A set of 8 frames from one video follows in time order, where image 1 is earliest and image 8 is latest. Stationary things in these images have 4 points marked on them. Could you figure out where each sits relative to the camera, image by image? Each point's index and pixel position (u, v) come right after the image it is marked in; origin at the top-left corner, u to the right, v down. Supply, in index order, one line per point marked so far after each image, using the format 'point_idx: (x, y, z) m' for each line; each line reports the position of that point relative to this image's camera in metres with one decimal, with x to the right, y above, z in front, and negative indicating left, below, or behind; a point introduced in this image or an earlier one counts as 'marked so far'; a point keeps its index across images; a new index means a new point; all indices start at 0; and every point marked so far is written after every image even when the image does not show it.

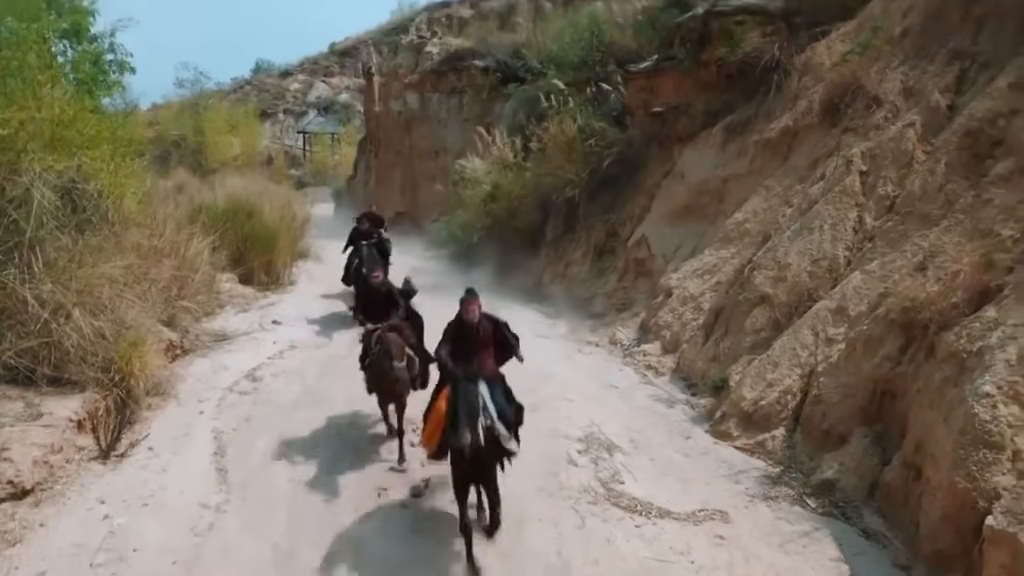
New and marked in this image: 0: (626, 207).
0: (+1.6, +1.2, +10.4) m
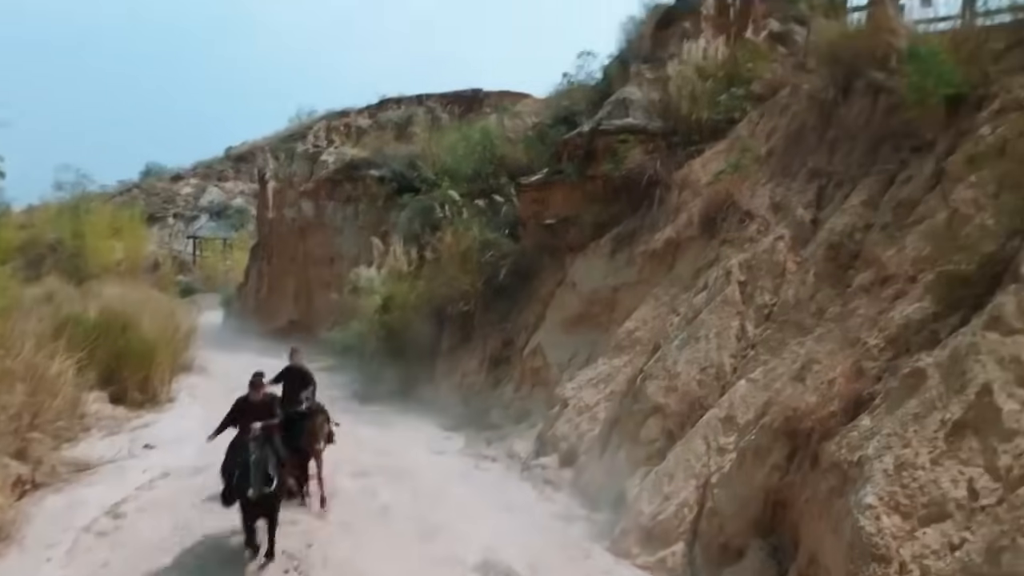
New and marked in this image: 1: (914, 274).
0: (+0.1, -0.4, +10.4) m
1: (+3.1, +0.1, +5.5) m
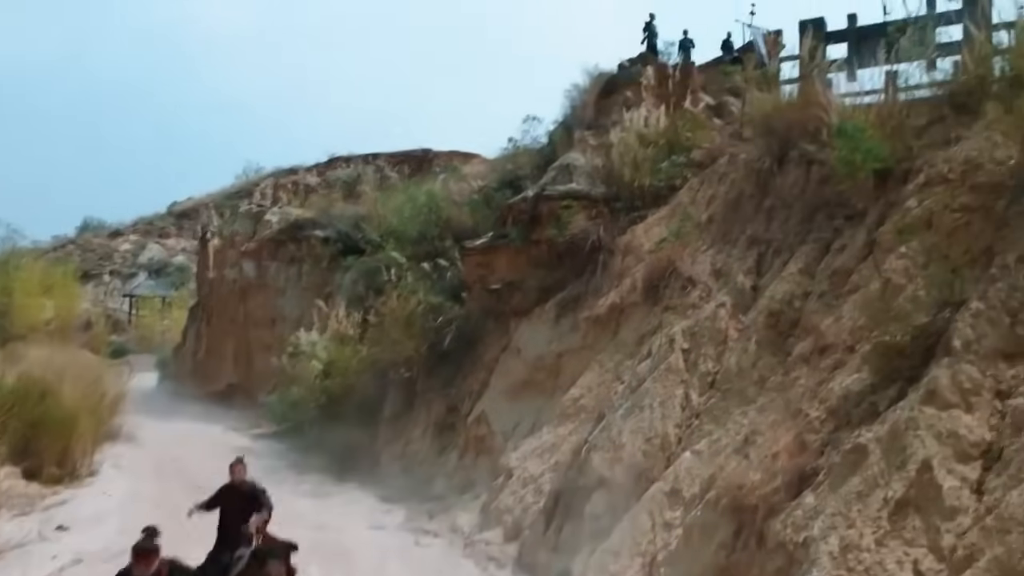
0: (-0.6, -1.3, +10.2) m
1: (+2.6, -0.4, +5.6) m
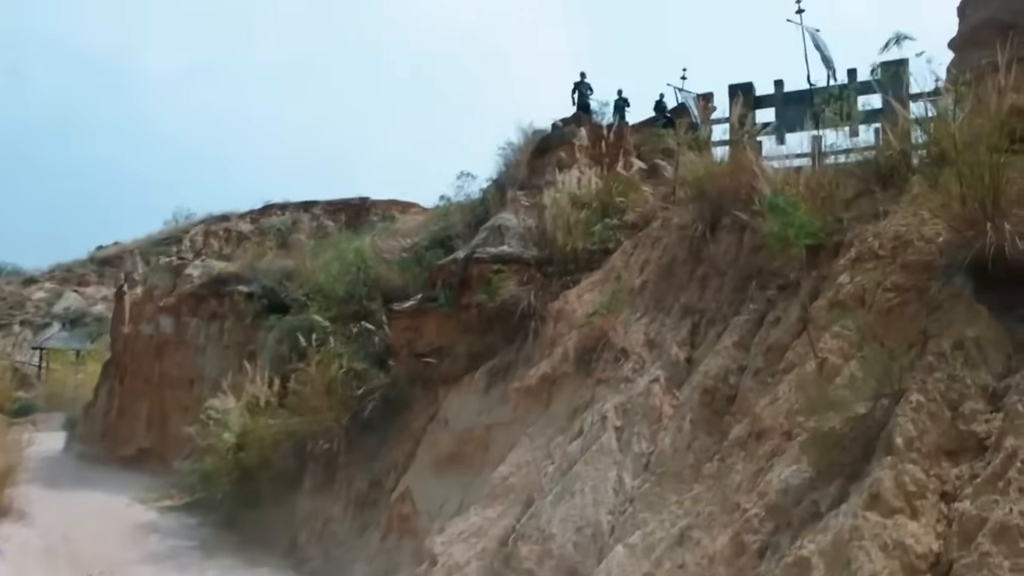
0: (-1.6, -2.2, +9.6) m
1: (+2.0, -1.0, +5.3) m
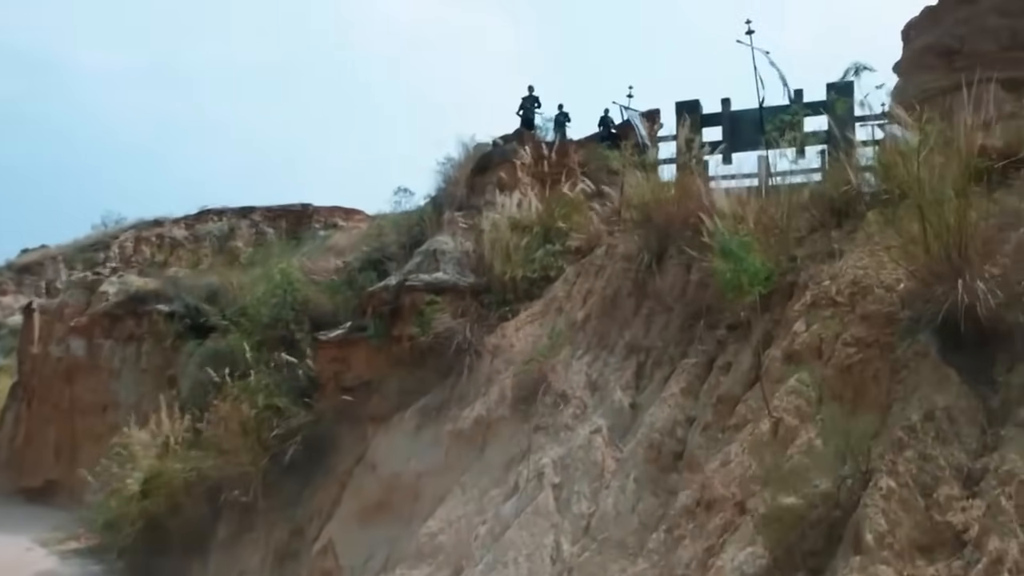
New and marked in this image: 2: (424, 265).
0: (-2.4, -2.6, +8.8) m
1: (+1.5, -1.4, +4.8) m
2: (-1.2, +0.3, +9.7) m
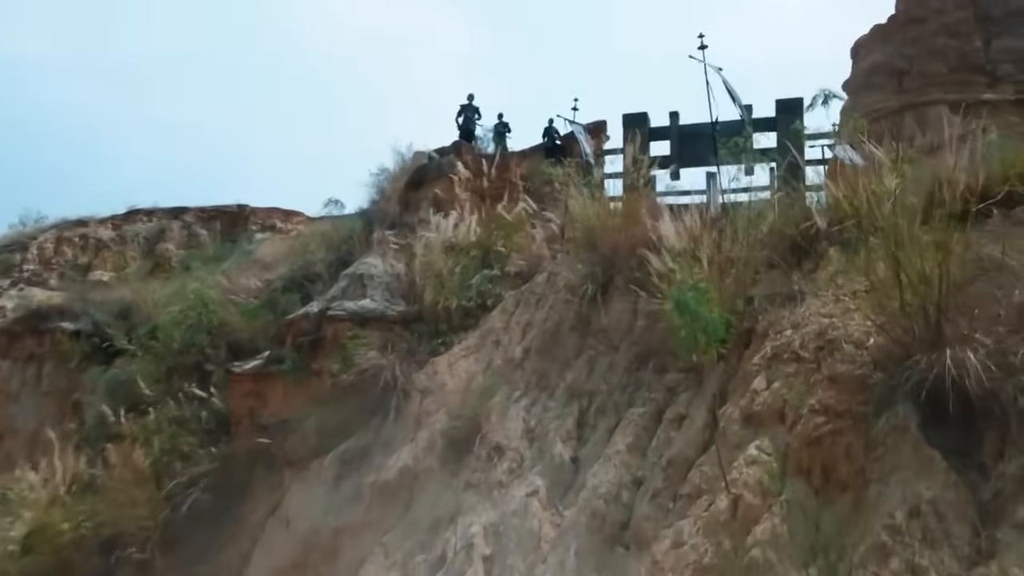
0: (-3.2, -2.9, +7.9) m
1: (+1.0, -1.7, +4.1) m
2: (-2.0, 0.0, +8.9) m
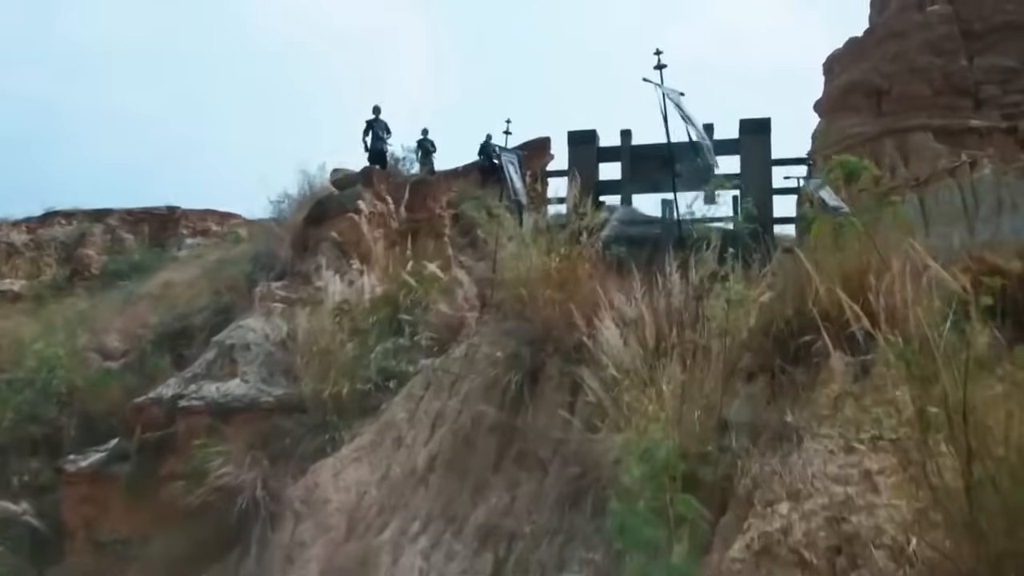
0: (-4.0, -3.6, +6.0) m
1: (+0.5, -2.5, +2.5) m
2: (-2.8, -0.7, +7.0) m
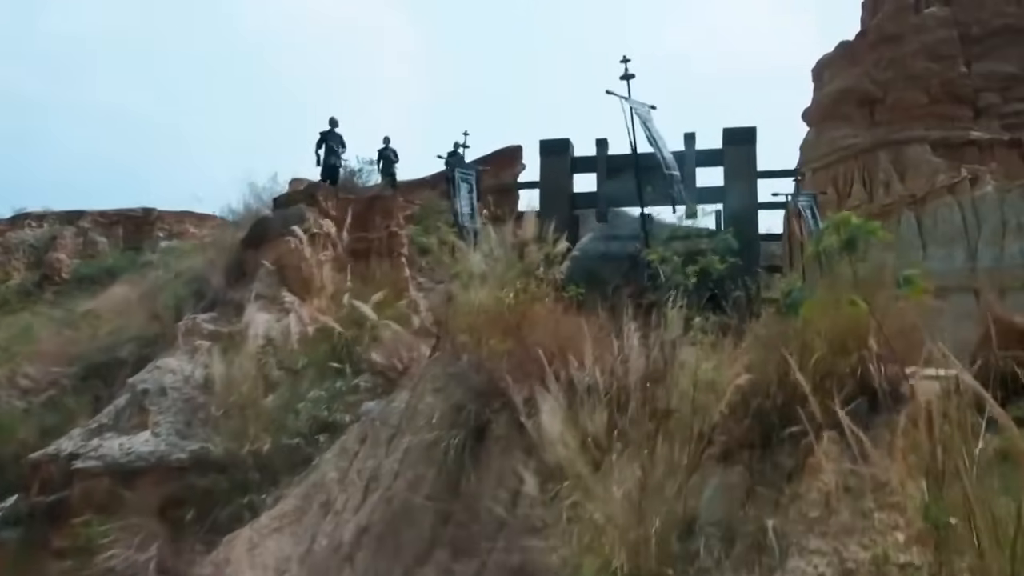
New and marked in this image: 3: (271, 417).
0: (-4.4, -3.9, +5.1) m
1: (+0.1, -2.8, +1.7) m
2: (-3.3, -1.1, +6.2) m
3: (-1.9, -1.0, +5.9) m
